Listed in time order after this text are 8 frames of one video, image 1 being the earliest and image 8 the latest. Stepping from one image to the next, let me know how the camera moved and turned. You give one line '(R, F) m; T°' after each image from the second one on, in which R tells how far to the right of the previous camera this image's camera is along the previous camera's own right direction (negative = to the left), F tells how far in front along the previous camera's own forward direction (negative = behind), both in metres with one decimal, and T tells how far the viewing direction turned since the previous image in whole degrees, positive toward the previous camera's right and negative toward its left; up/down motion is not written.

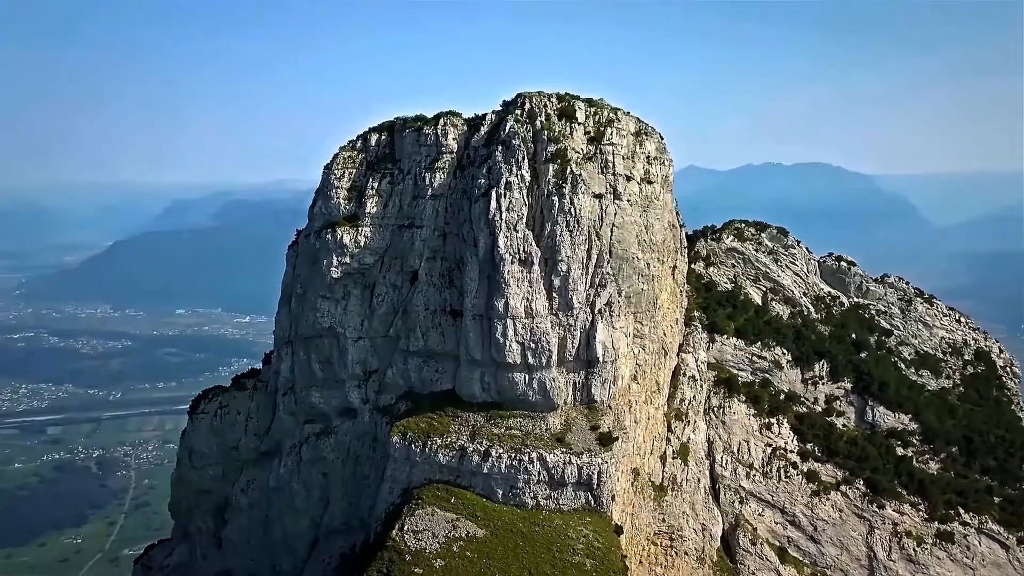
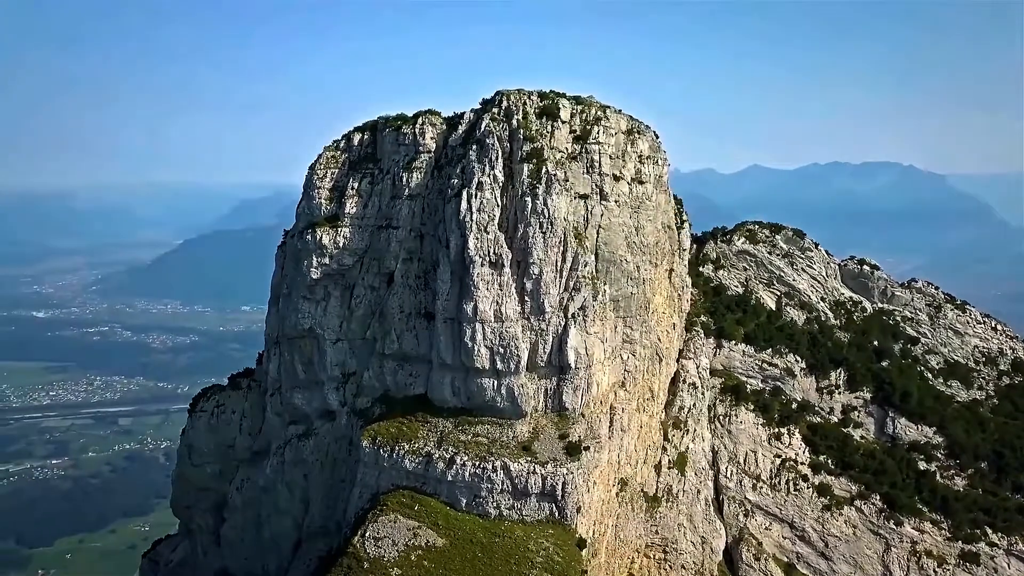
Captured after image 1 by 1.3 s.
(+3.1, +0.9) m; -4°
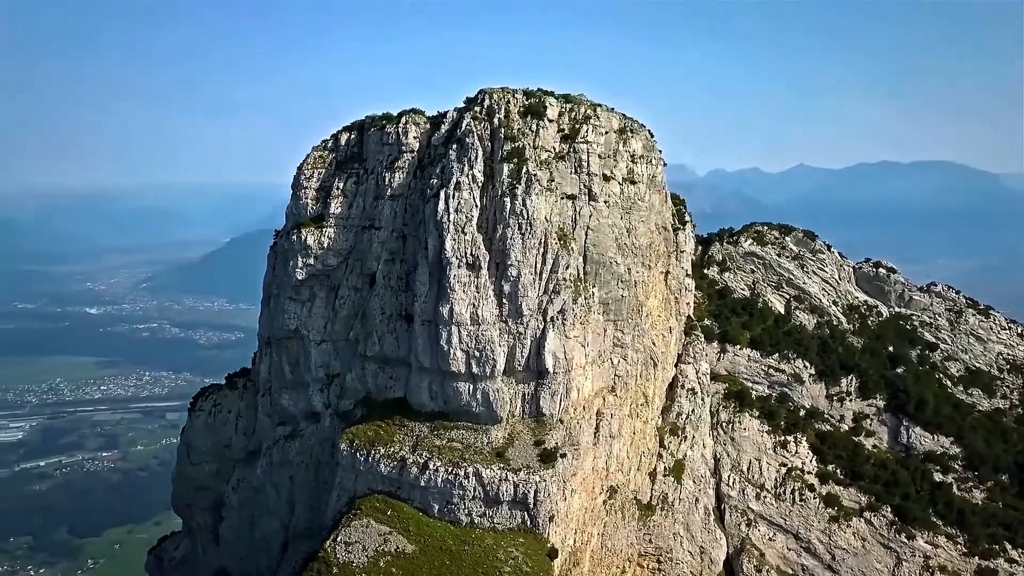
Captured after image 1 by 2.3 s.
(+2.2, +0.7) m; -3°
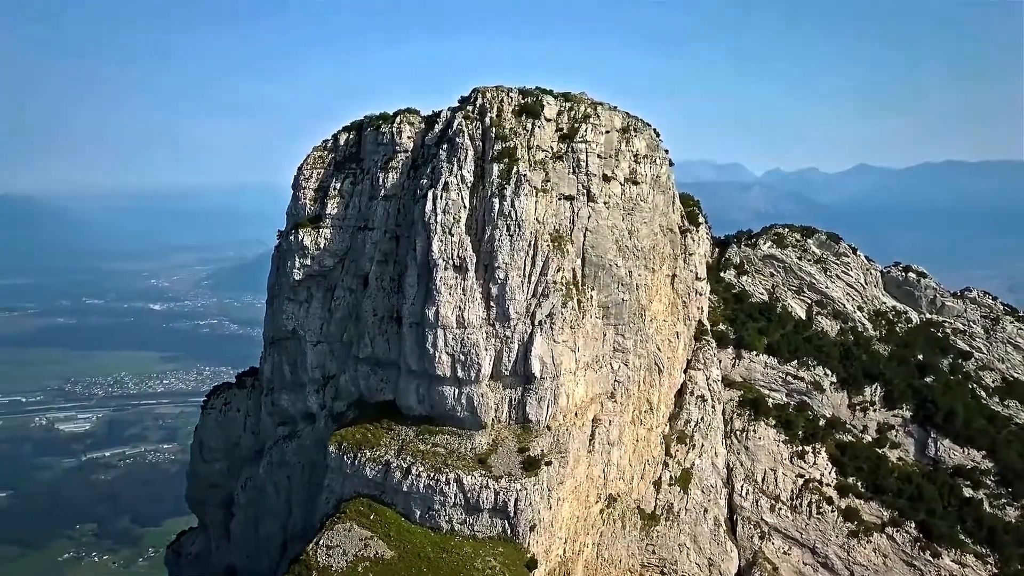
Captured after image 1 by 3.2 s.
(+2.1, +0.7) m; -4°
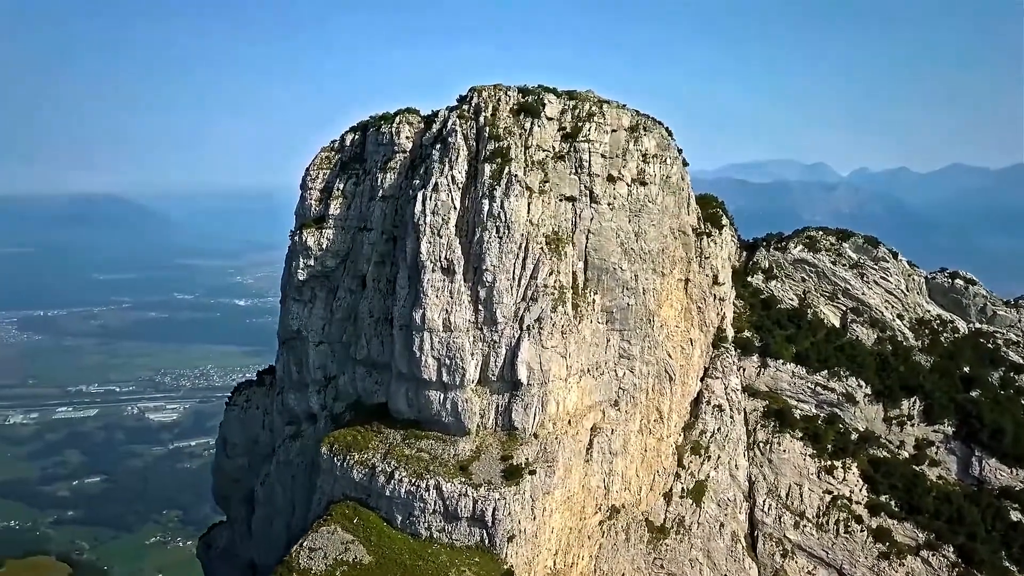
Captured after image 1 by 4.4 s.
(+2.8, +0.8) m; -5°
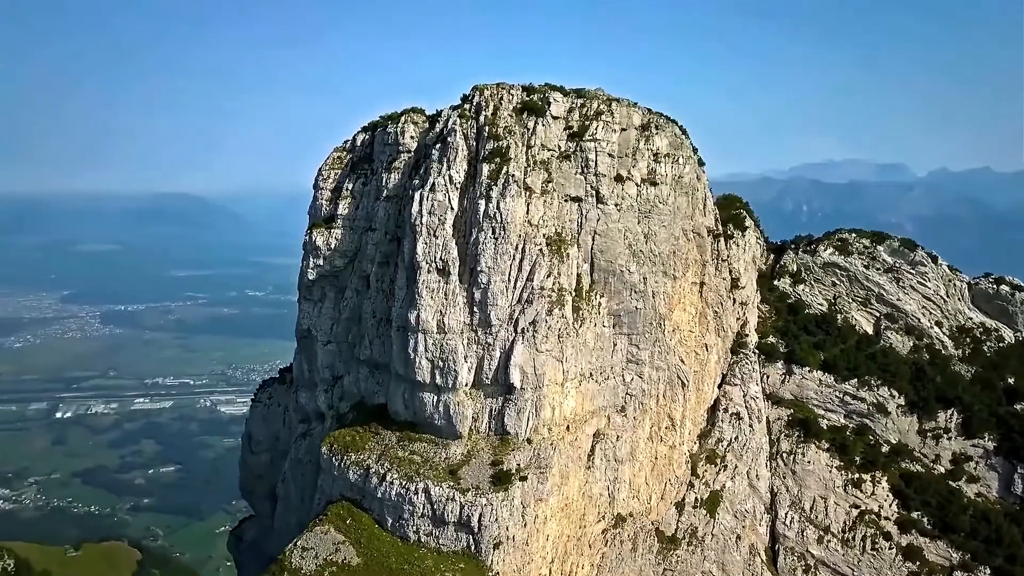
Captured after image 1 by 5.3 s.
(+2.2, +0.5) m; -4°
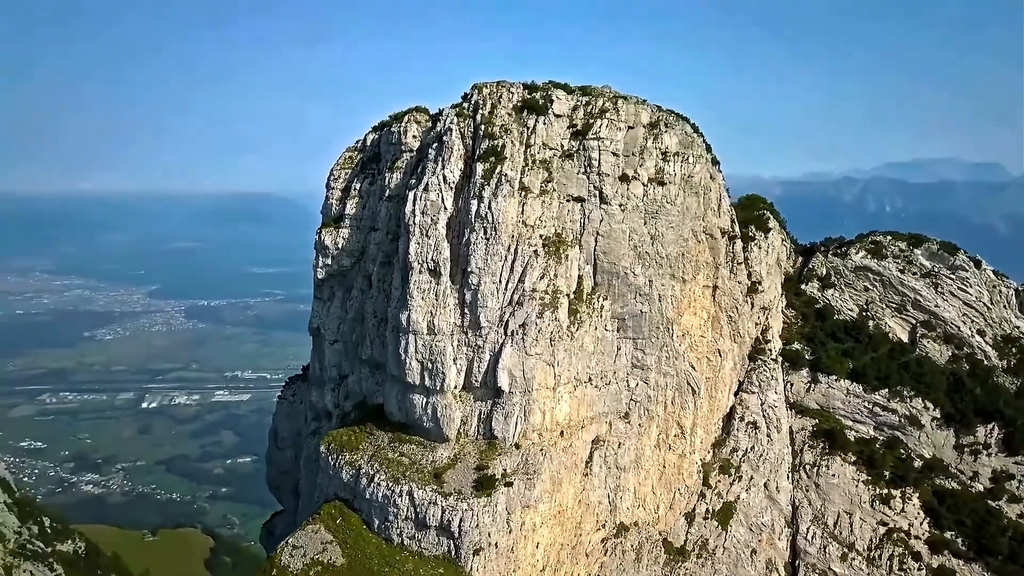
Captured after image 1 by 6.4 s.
(+2.4, +0.6) m; -5°
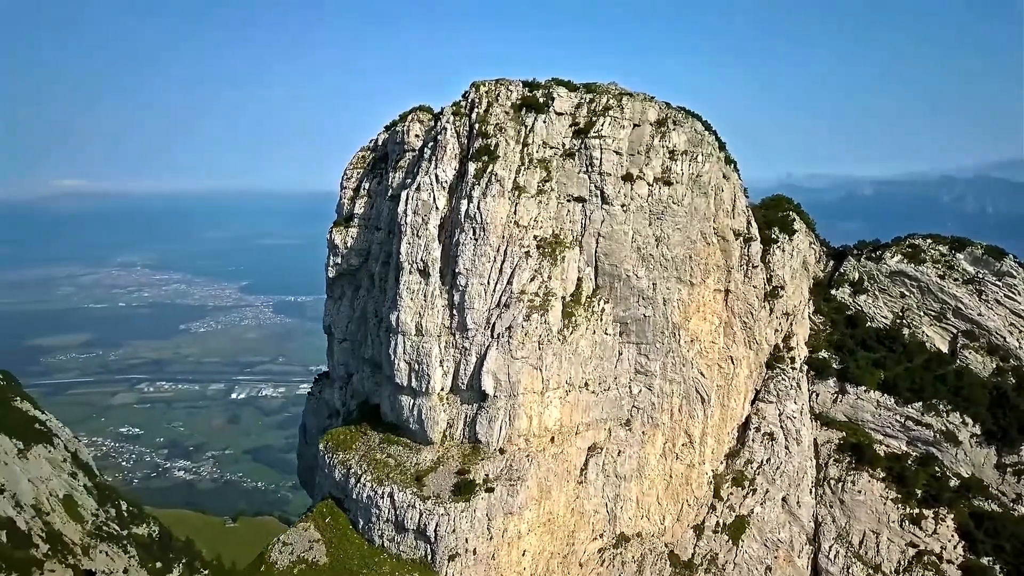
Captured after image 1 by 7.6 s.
(+2.7, +0.6) m; -5°
